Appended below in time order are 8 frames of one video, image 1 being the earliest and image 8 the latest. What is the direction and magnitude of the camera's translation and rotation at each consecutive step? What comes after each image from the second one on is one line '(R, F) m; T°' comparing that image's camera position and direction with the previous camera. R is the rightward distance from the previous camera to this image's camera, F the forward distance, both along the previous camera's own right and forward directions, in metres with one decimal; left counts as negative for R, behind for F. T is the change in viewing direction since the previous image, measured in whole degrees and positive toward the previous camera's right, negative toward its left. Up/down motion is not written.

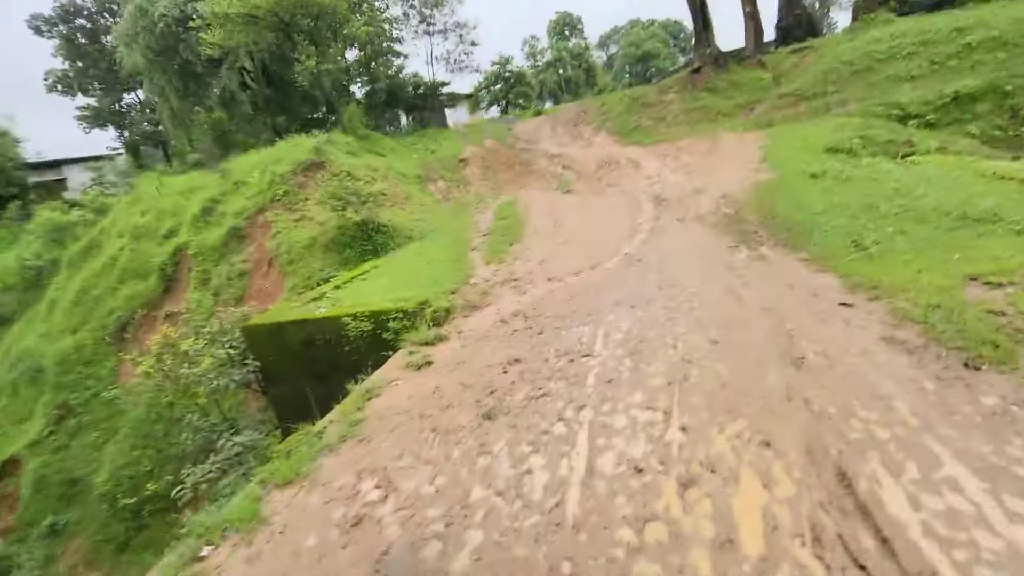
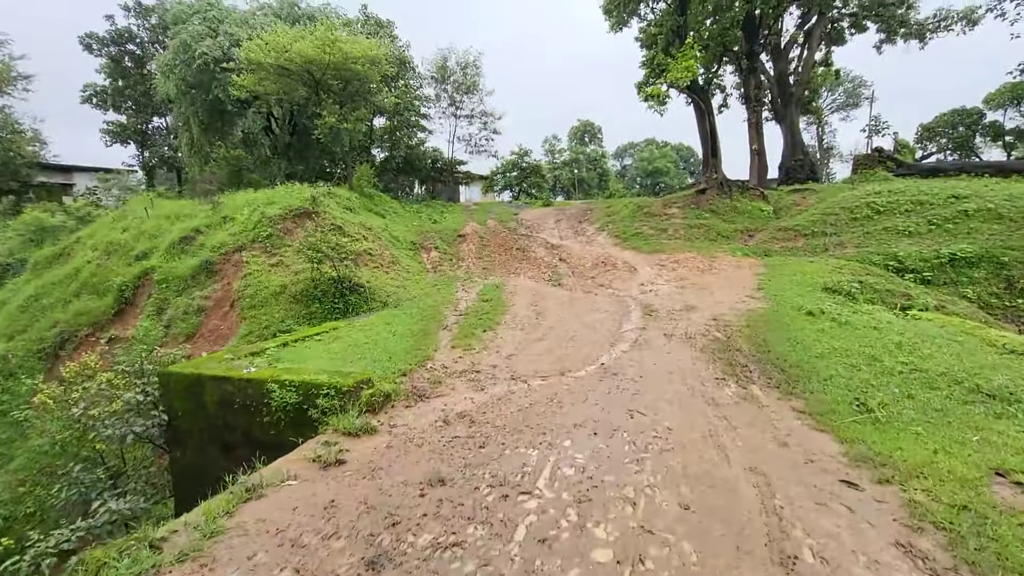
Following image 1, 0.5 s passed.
(+0.3, +0.7) m; 0°
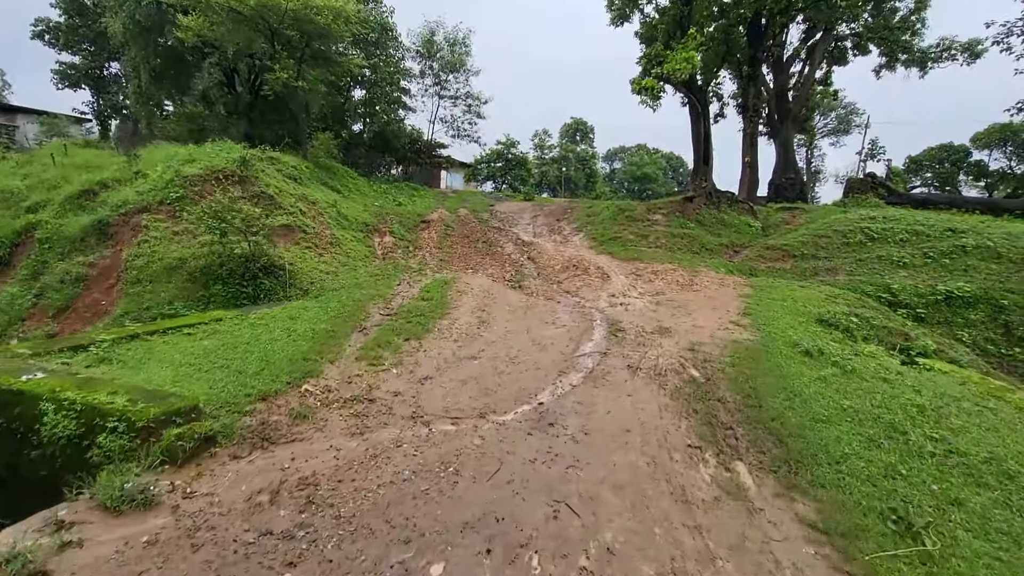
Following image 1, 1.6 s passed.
(+0.7, +1.8) m; +2°
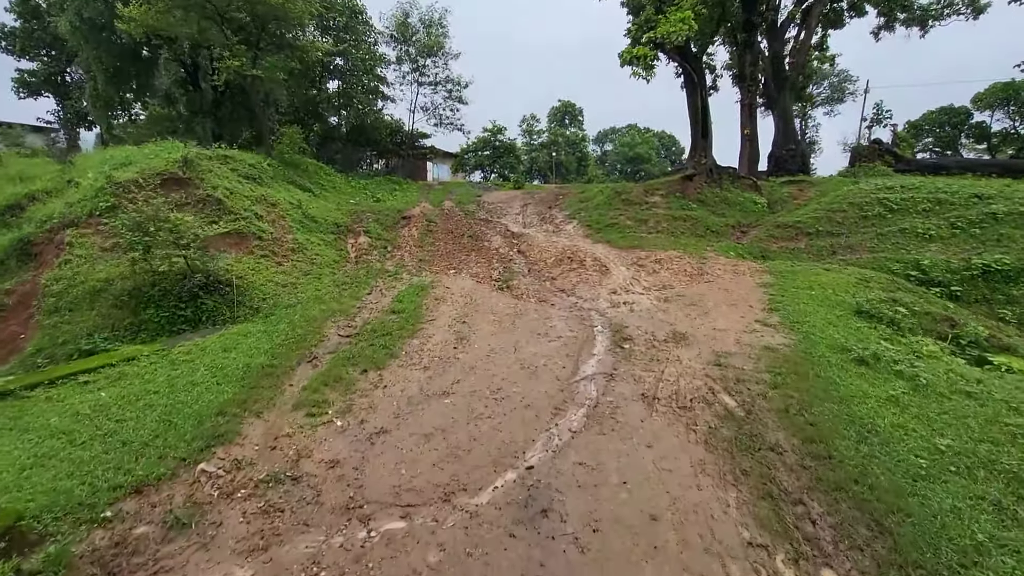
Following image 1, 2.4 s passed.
(+0.2, +1.4) m; 0°
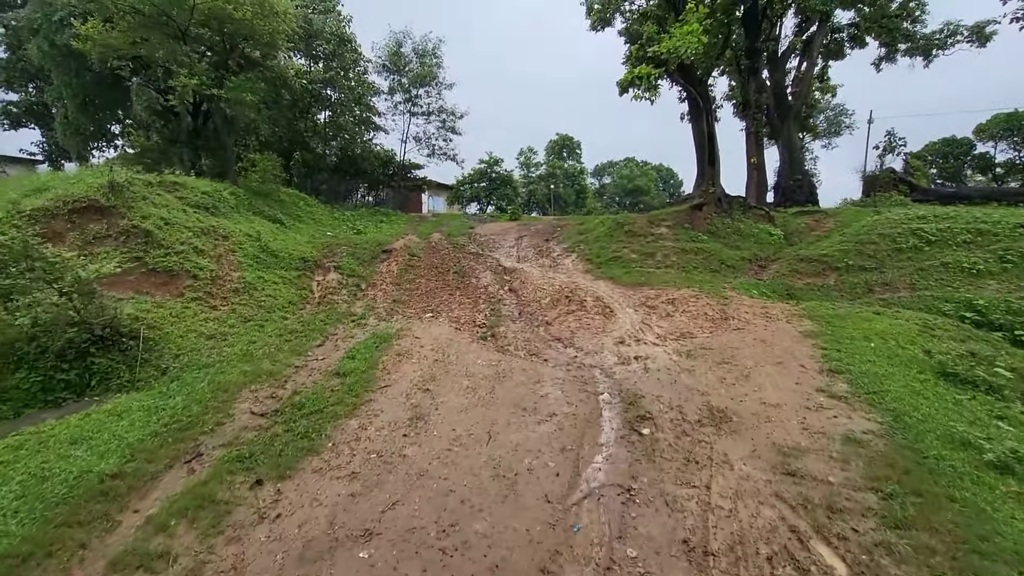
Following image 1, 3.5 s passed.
(+0.3, +1.9) m; 0°
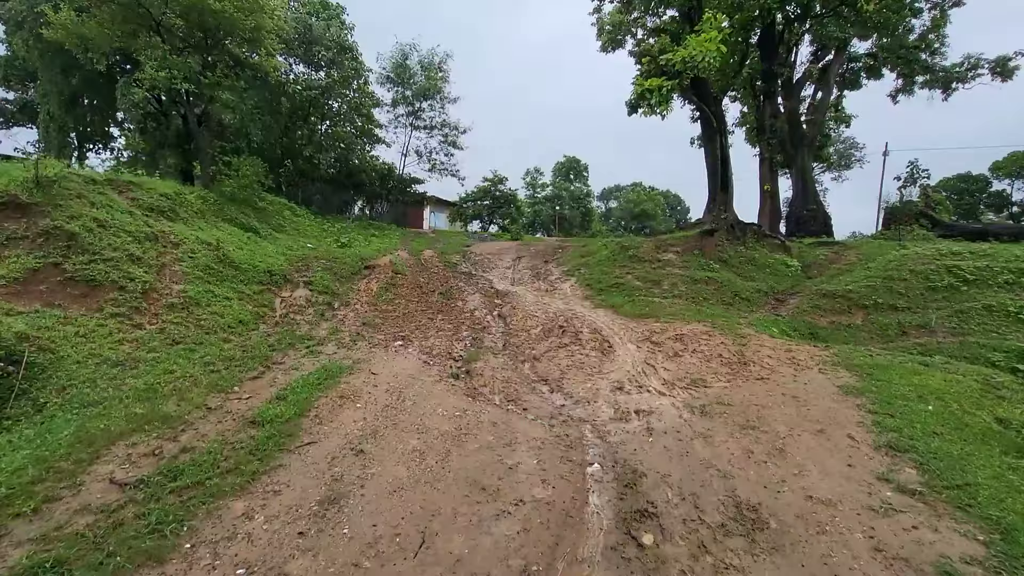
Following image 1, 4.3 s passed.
(+0.4, +1.4) m; 0°
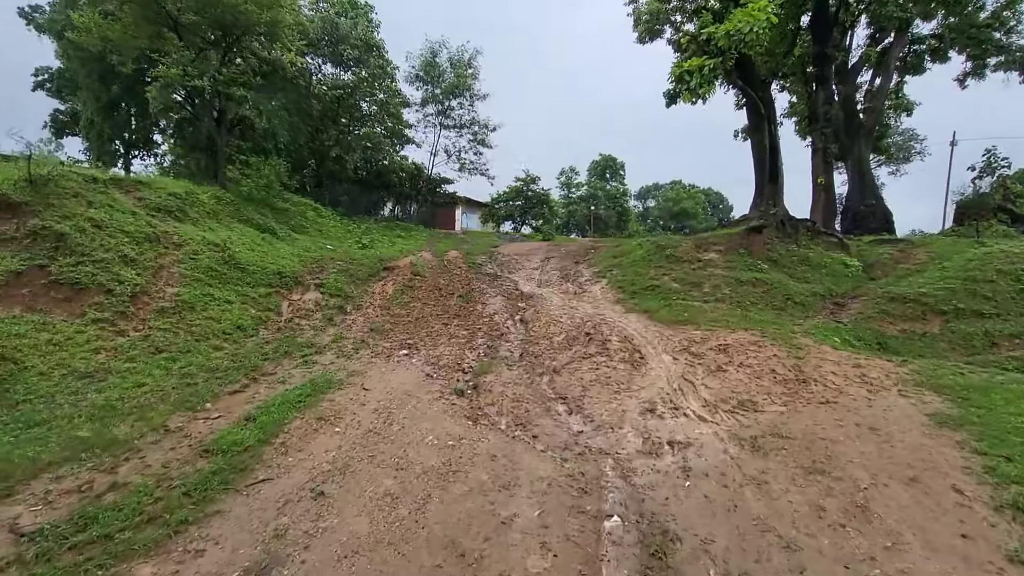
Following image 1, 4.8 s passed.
(+0.3, +1.0) m; -4°
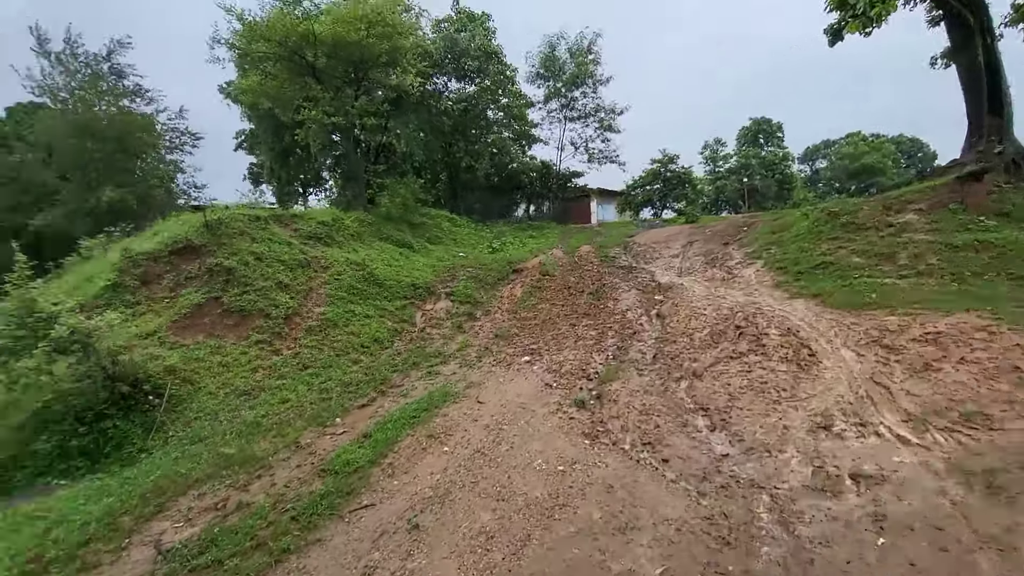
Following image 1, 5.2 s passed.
(+0.3, +0.7) m; -17°
